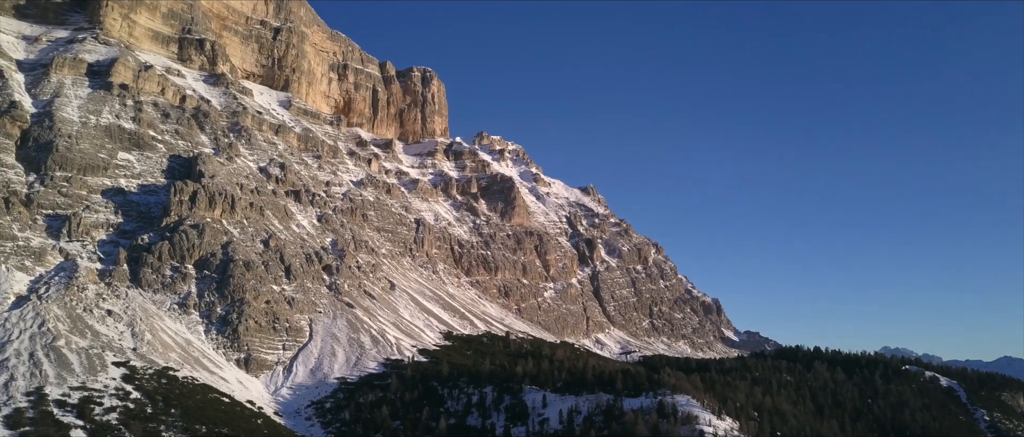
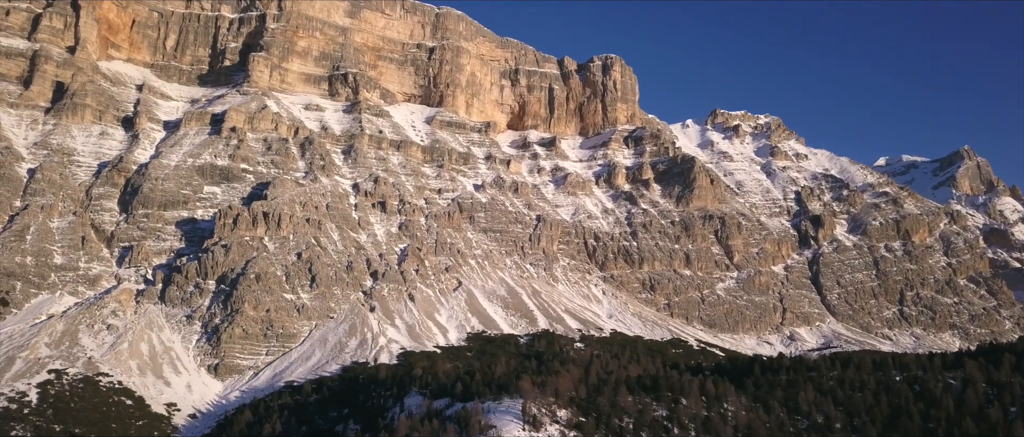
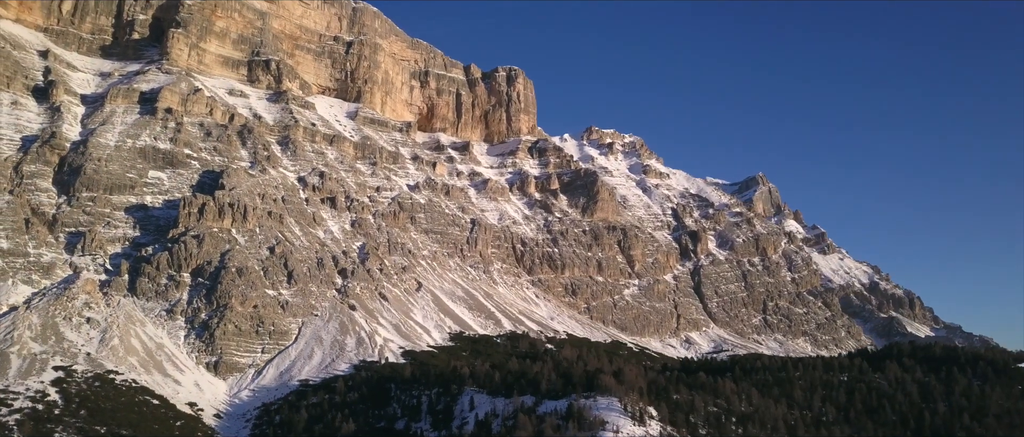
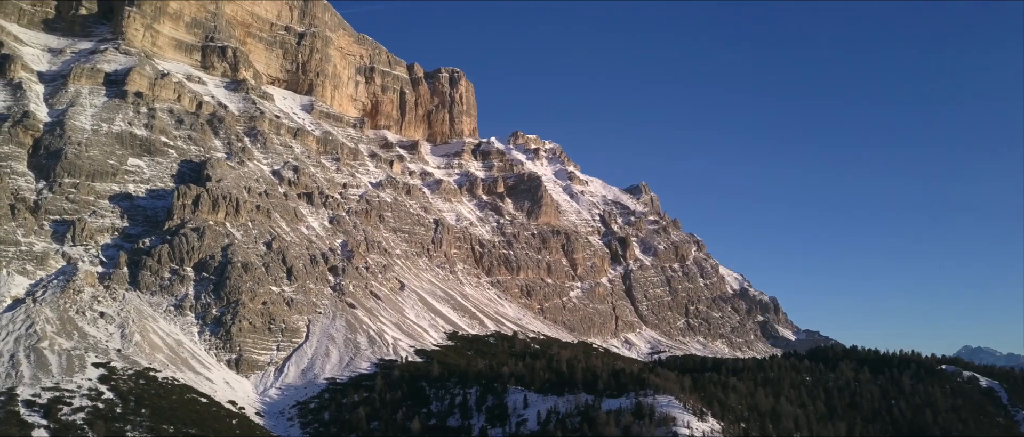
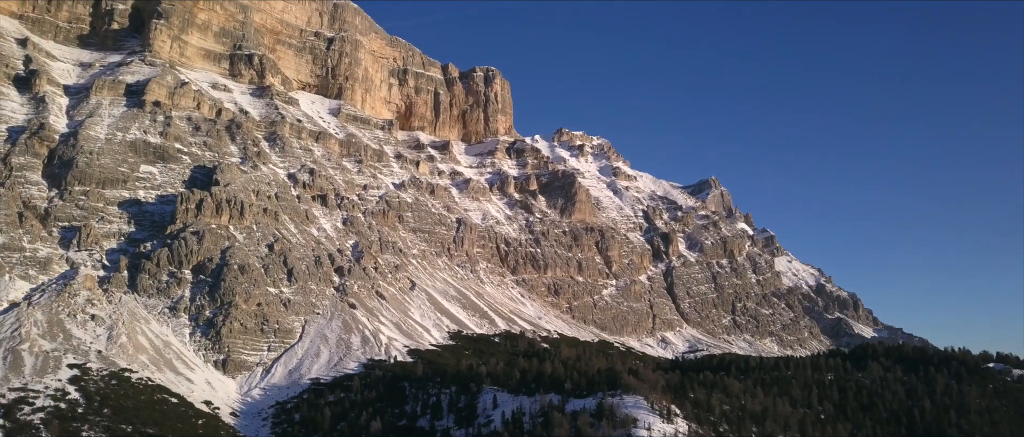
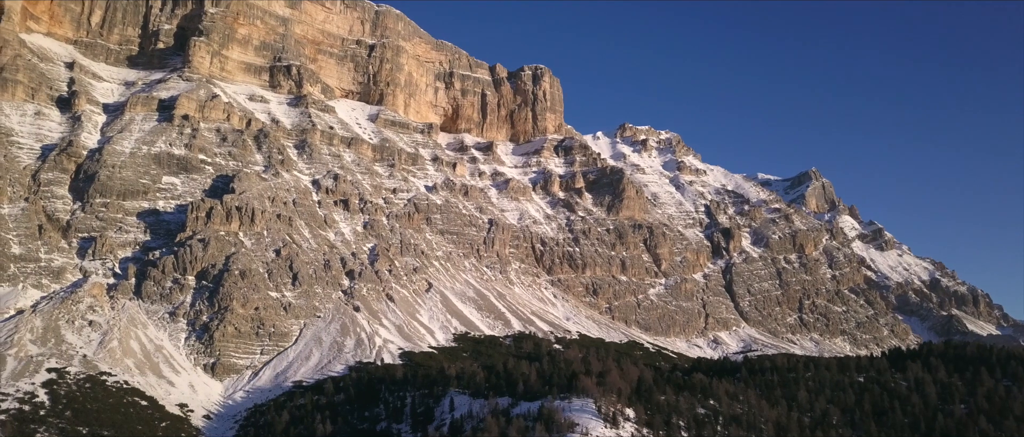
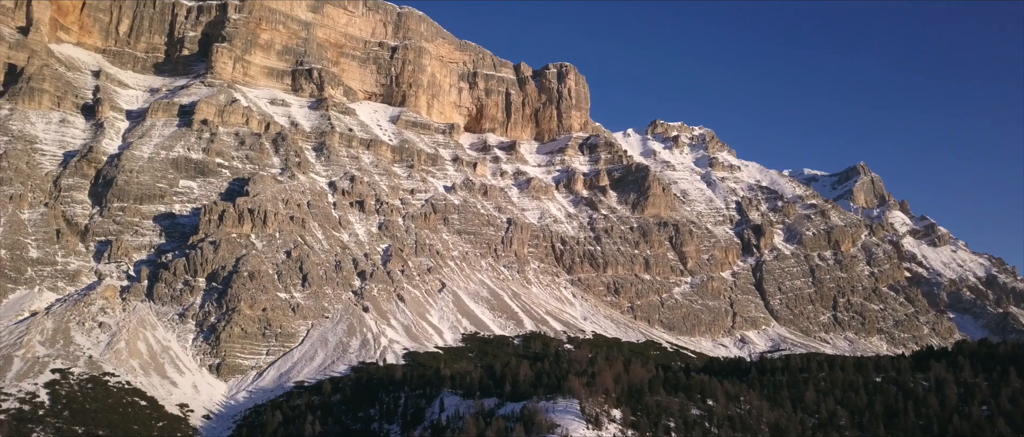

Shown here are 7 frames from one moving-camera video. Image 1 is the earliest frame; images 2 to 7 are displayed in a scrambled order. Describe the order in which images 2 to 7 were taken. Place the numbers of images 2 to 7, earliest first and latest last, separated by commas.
4, 5, 3, 6, 7, 2
